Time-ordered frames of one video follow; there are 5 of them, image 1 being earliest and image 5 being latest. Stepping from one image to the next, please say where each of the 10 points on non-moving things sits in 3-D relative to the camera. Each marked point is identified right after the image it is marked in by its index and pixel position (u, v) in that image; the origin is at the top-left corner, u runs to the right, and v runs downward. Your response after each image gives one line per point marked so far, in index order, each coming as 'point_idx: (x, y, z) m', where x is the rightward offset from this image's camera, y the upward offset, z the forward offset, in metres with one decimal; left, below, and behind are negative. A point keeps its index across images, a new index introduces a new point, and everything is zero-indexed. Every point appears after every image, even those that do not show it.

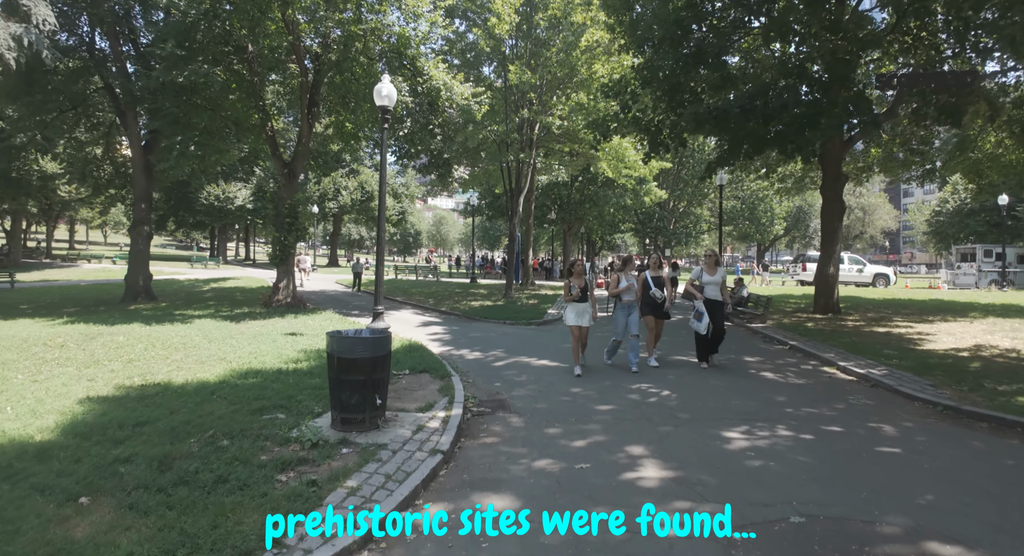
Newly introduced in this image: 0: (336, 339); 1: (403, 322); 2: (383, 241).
0: (-1.5, -0.5, +4.7) m
1: (-2.6, -1.1, +13.5) m
2: (-2.2, +0.6, +9.6) m
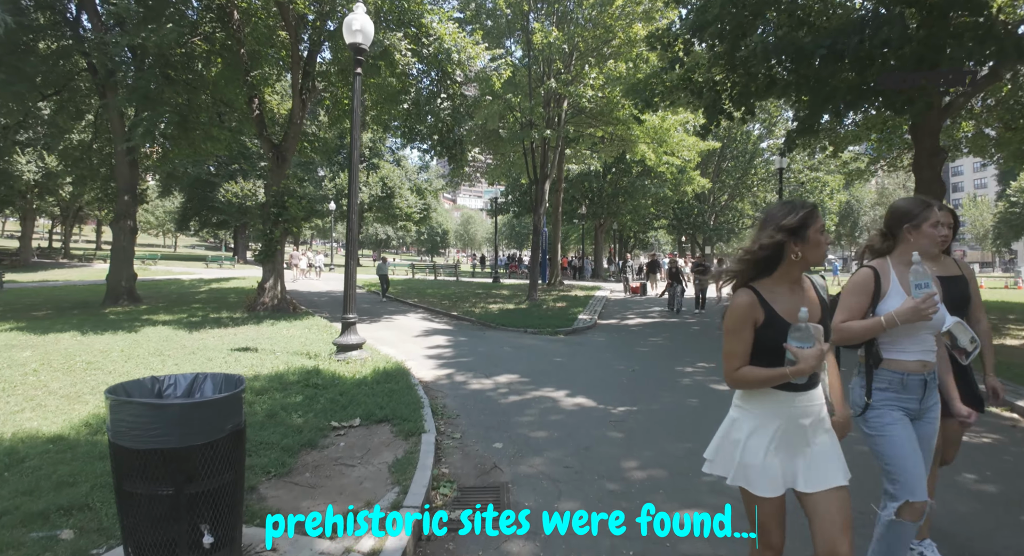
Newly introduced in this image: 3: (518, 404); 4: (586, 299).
0: (-1.6, -0.5, +2.2) m
1: (-2.2, -1.0, +11.0) m
2: (-2.0, +0.7, +7.0) m
3: (+0.1, -1.2, +5.4) m
4: (+2.1, -0.6, +16.2) m
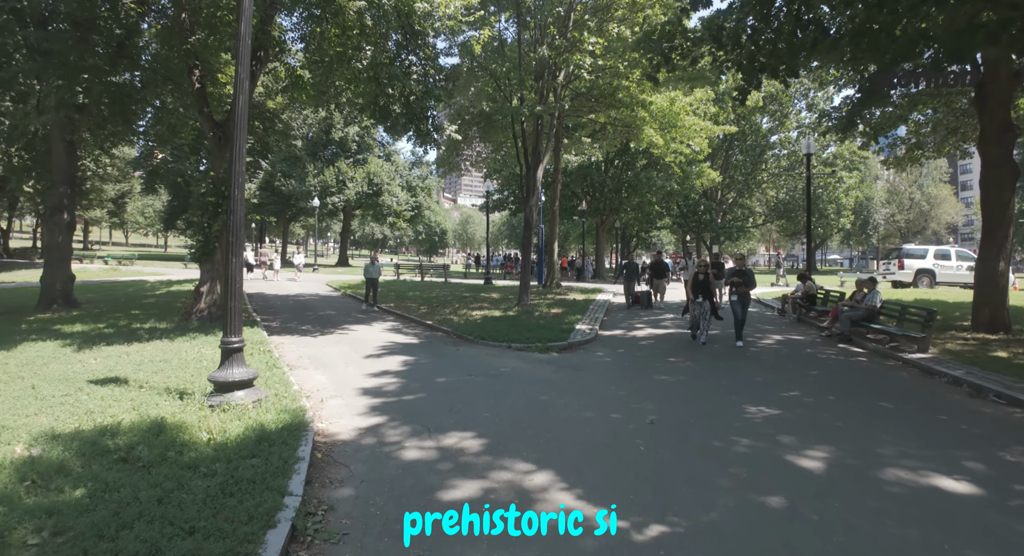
0: (-1.9, -0.5, 0.0) m
1: (-2.5, -1.1, +8.8) m
2: (-2.4, +0.6, +4.8) m
3: (-0.3, -1.3, +3.2) m
4: (+1.8, -0.7, +13.9) m
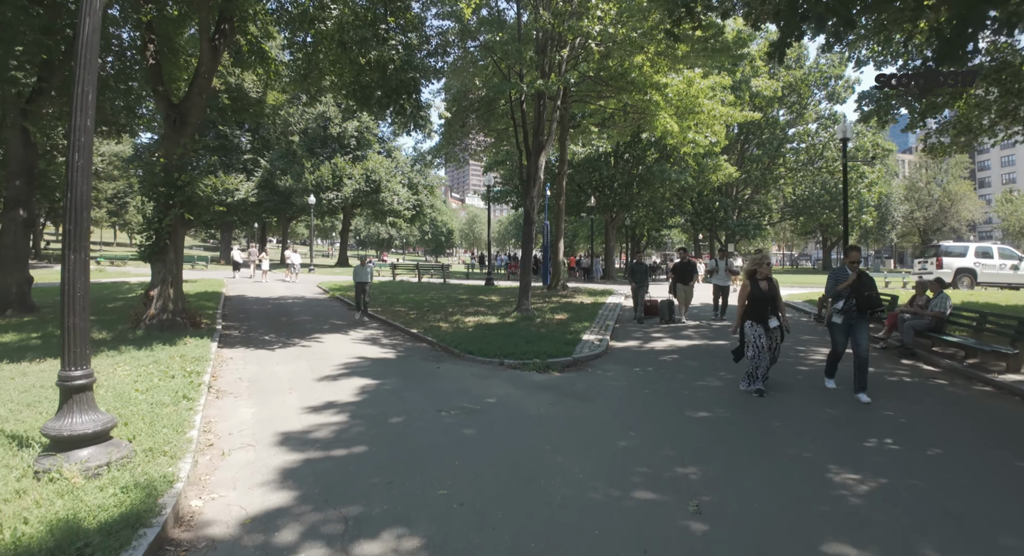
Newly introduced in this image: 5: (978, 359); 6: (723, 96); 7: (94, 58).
0: (-2.2, -0.6, -1.6) m
1: (-2.6, -1.1, +7.3) m
2: (-2.5, +0.6, +3.3) m
3: (-0.5, -1.3, +1.6) m
4: (+1.8, -0.7, +12.4) m
5: (+6.1, -1.1, +7.3) m
6: (+6.8, +5.9, +18.1) m
7: (-2.6, +1.3, +3.4) m
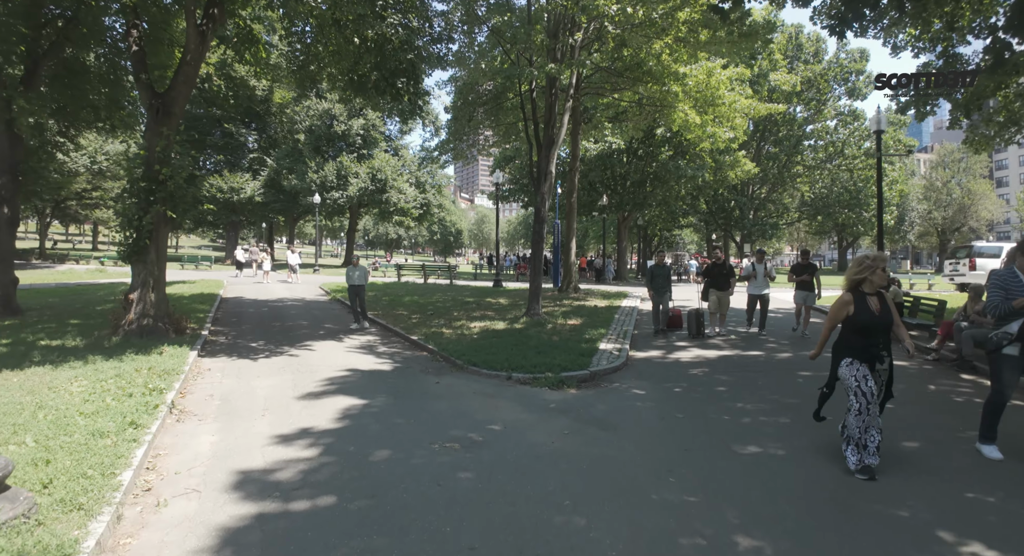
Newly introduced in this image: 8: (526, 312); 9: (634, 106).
0: (-2.2, -0.6, -2.4) m
1: (-2.5, -1.1, +6.5) m
2: (-2.5, +0.6, +2.5) m
3: (-0.5, -1.3, +0.8) m
4: (+2.0, -0.7, +11.5) m
5: (+6.2, -1.1, +6.3) m
6: (+7.1, +5.8, +17.1) m
7: (-2.5, +1.3, +2.7) m
8: (+0.3, -0.7, +12.0) m
9: (+3.4, +4.9, +15.7) m
